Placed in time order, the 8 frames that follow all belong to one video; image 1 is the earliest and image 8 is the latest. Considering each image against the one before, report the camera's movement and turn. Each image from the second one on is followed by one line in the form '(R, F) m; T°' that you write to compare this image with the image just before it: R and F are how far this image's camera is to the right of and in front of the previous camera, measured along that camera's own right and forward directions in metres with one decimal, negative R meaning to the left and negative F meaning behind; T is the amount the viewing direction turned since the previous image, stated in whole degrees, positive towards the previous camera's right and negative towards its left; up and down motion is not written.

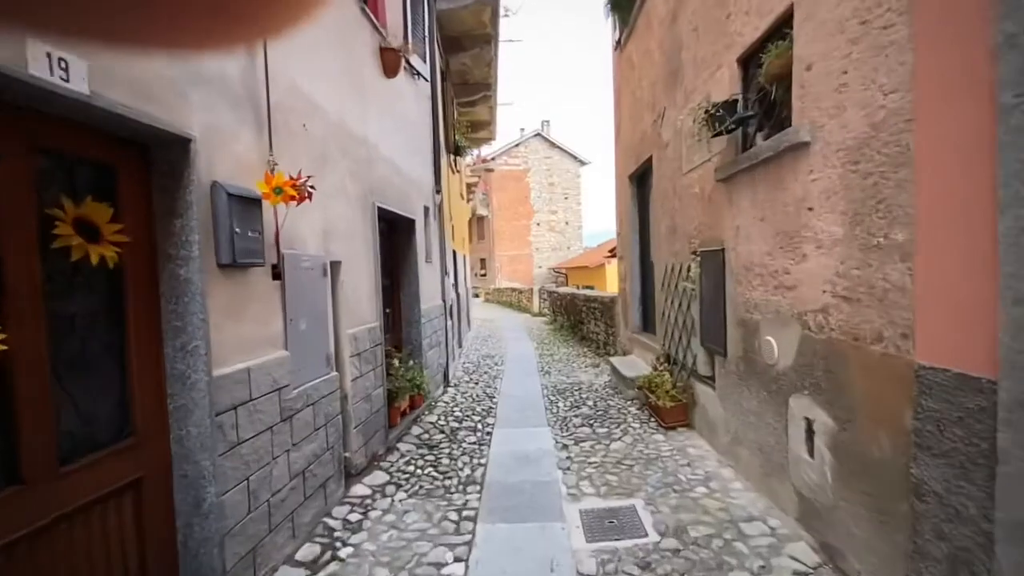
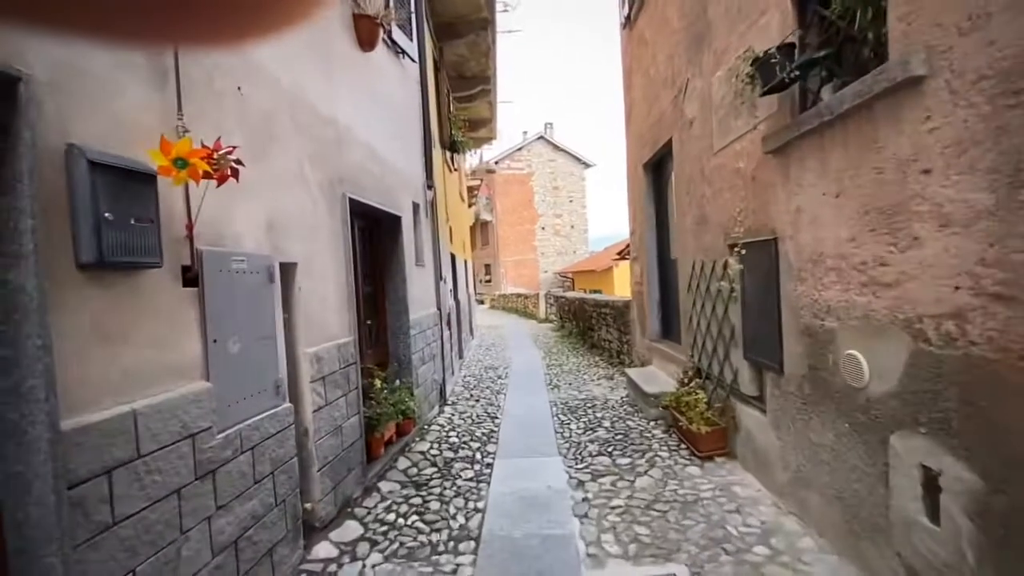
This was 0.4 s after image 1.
(0.0, +0.7) m; -1°
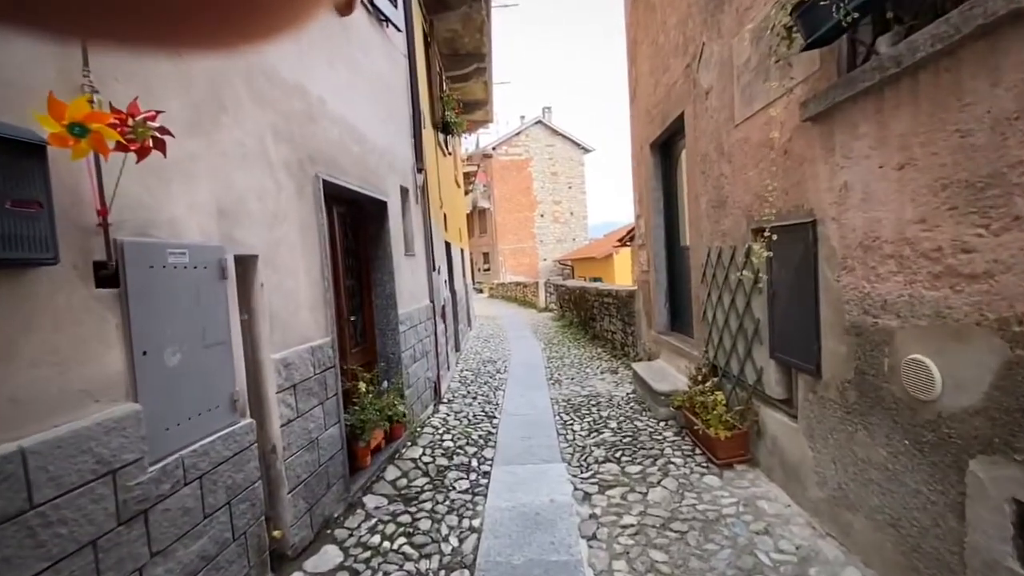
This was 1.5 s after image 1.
(0.0, +0.4) m; 0°
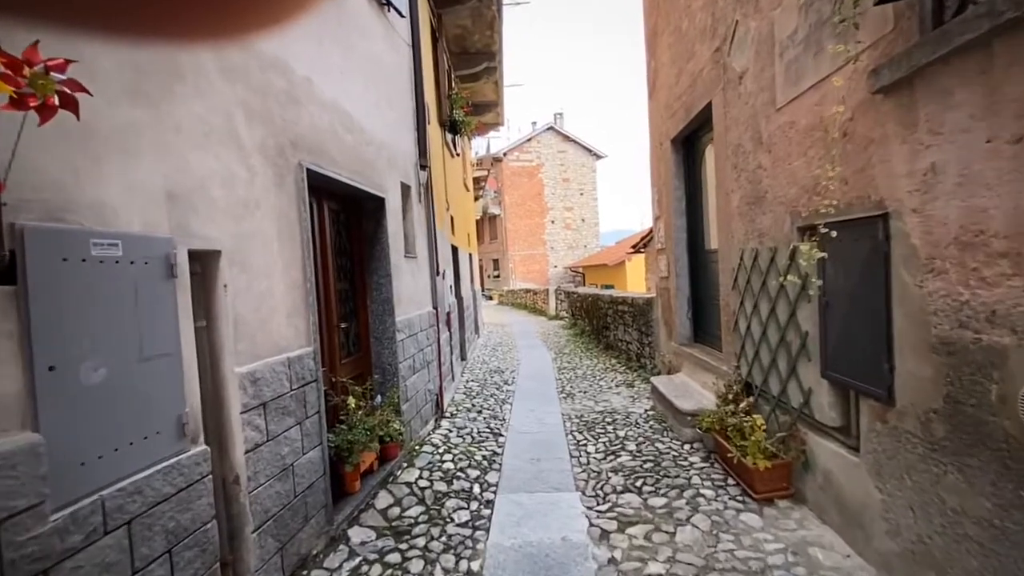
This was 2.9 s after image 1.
(0.0, +0.4) m; -1°
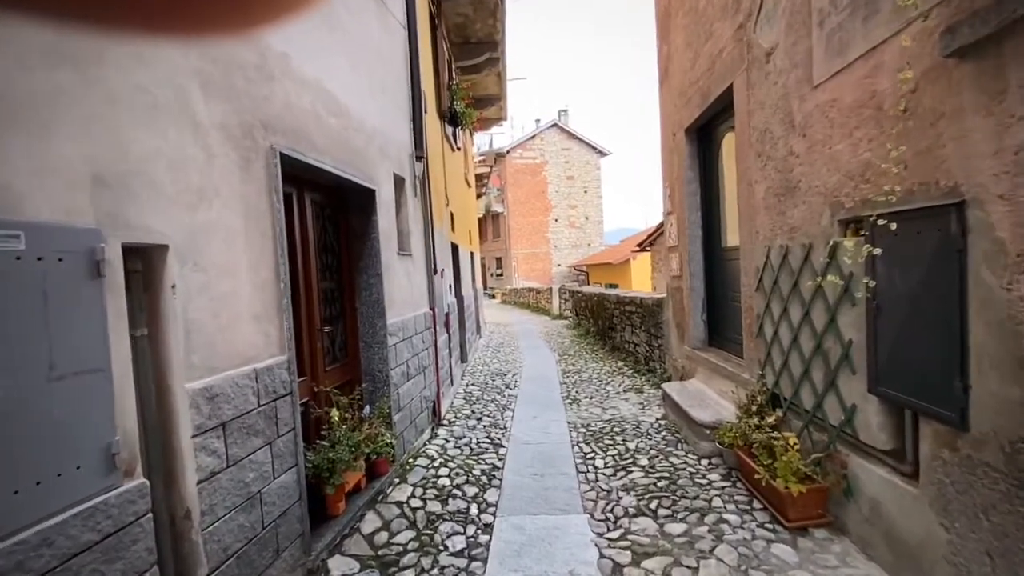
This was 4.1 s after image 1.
(0.0, +0.3) m; 0°
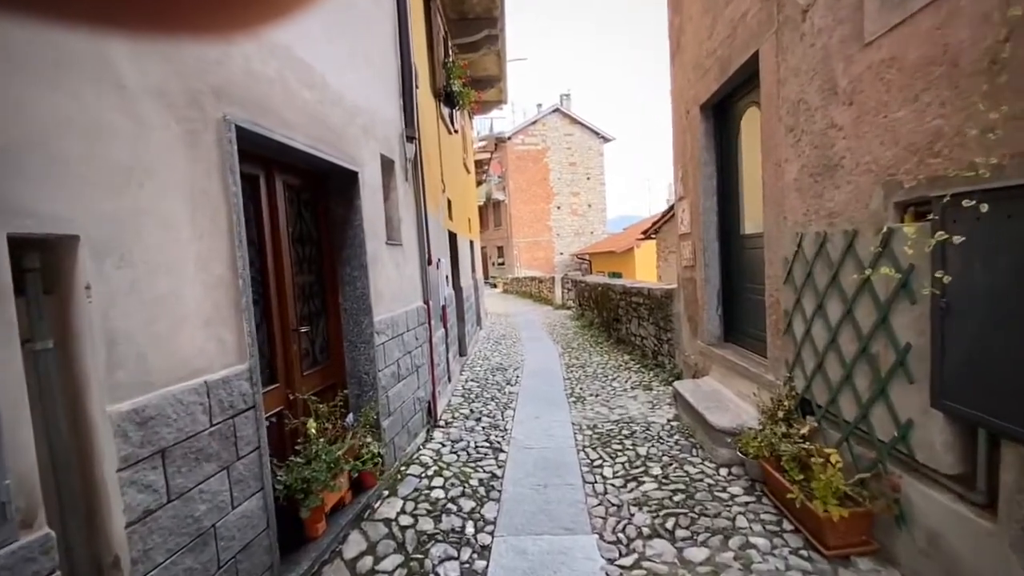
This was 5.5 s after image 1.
(0.0, +0.4) m; 0°
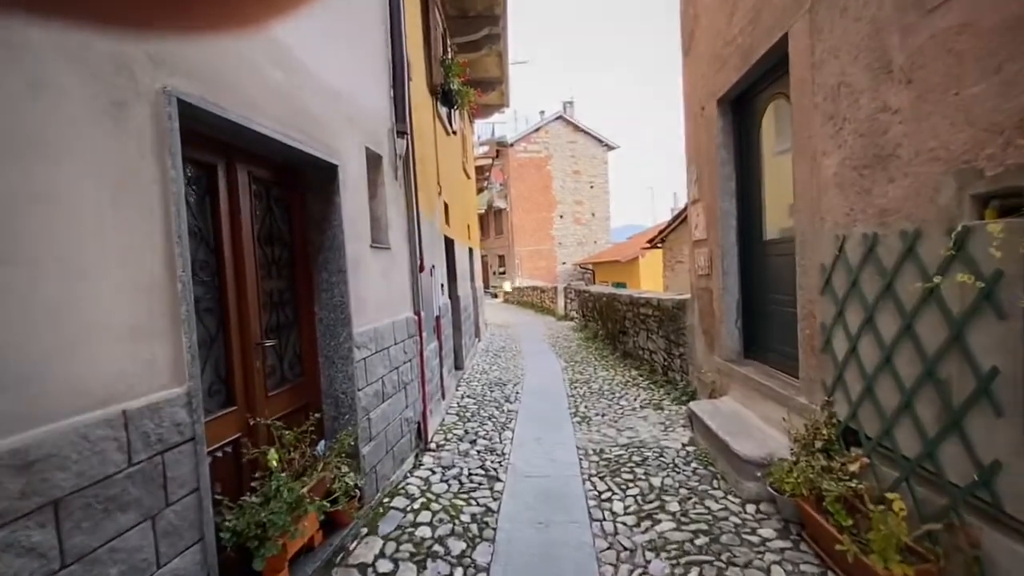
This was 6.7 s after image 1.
(0.0, +0.4) m; 0°
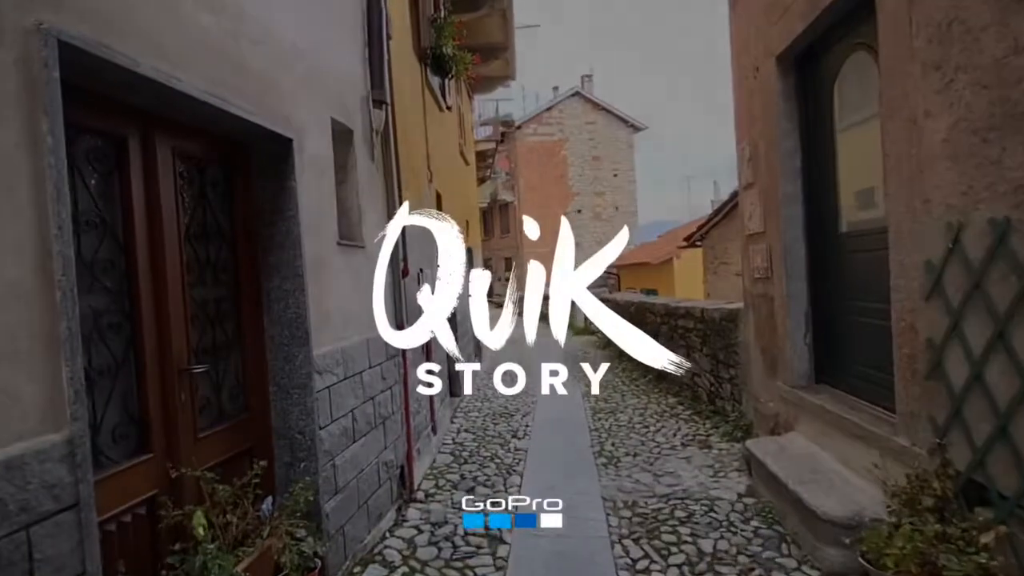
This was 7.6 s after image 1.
(+0.1, +0.6) m; -3°
